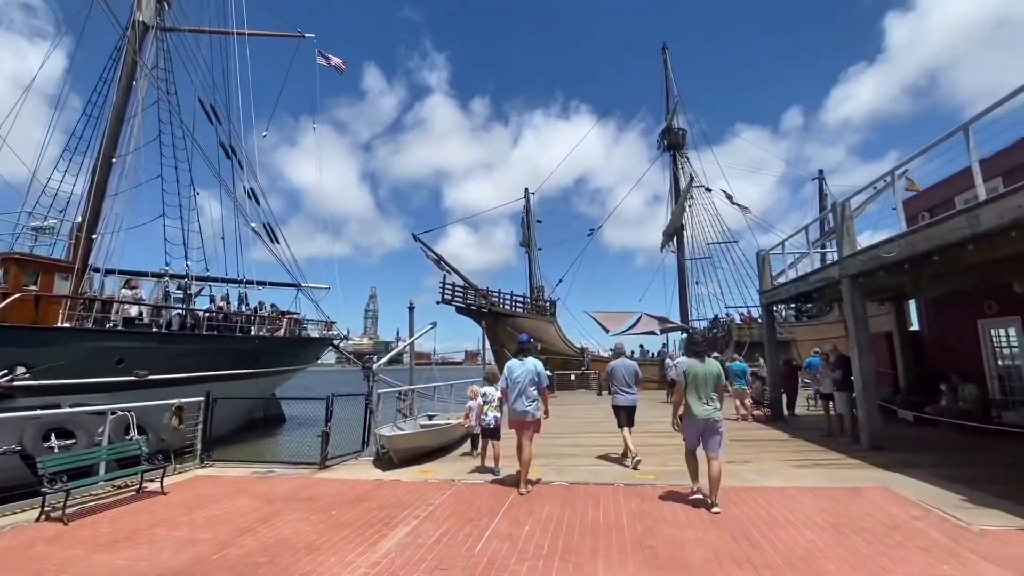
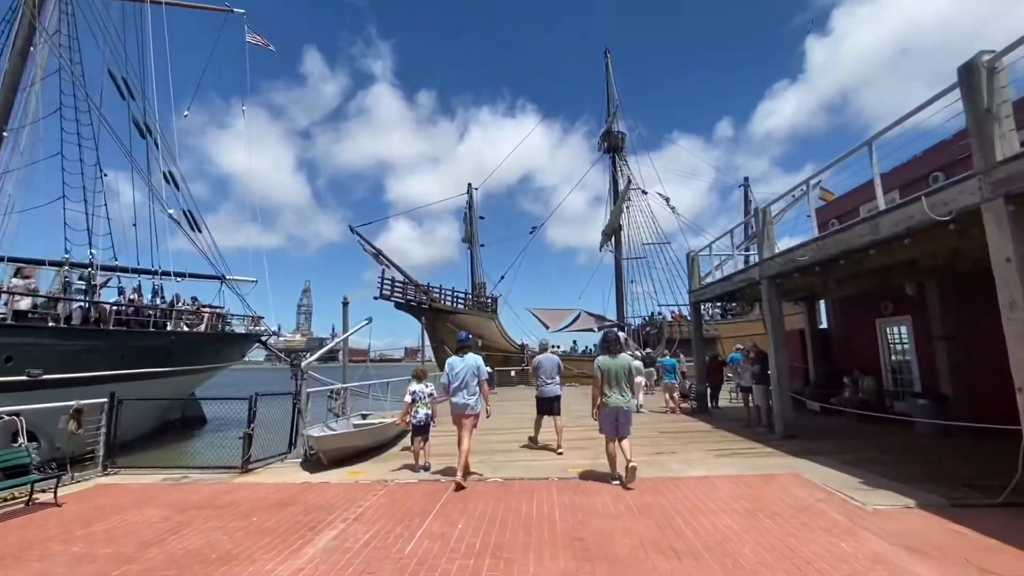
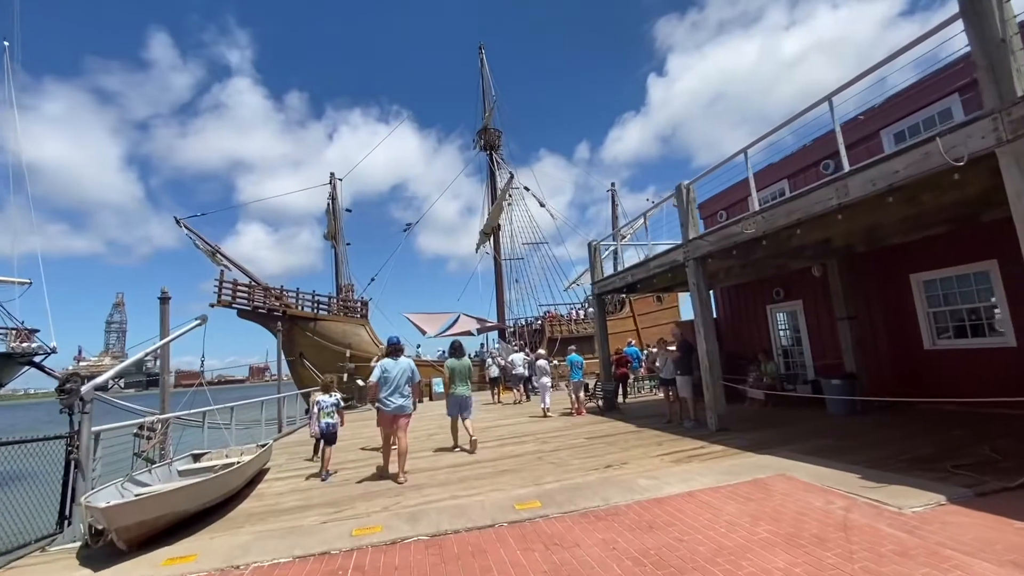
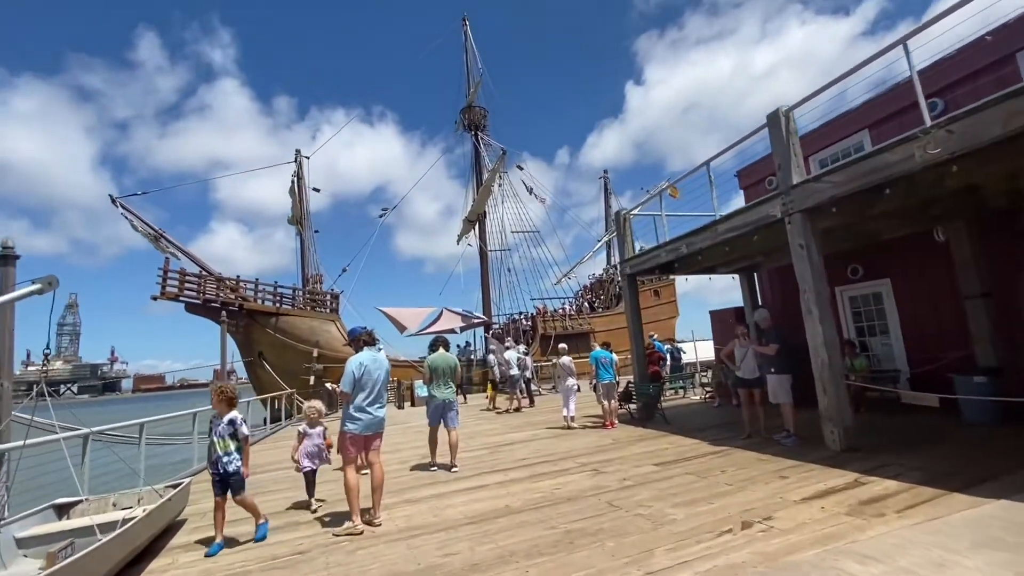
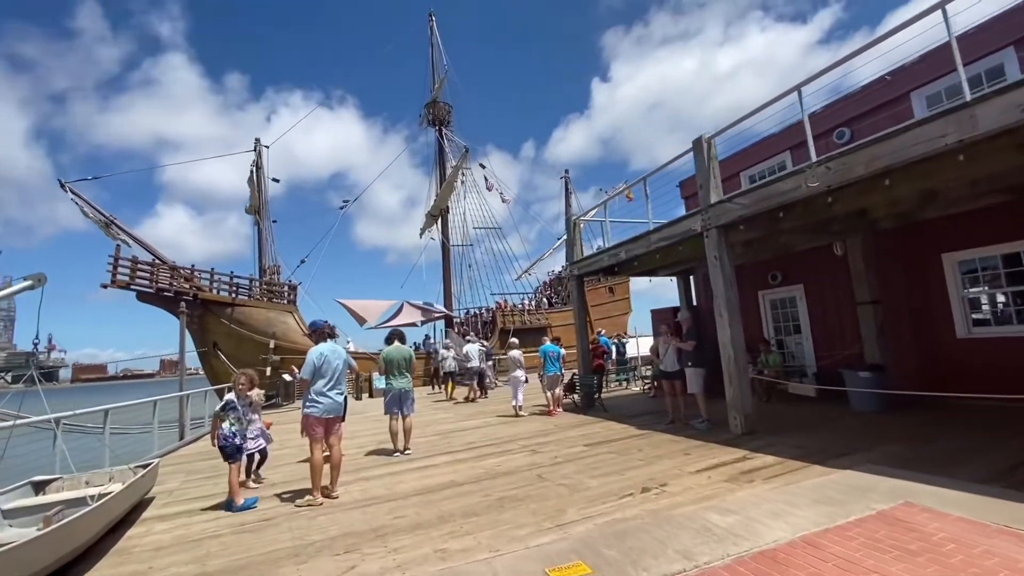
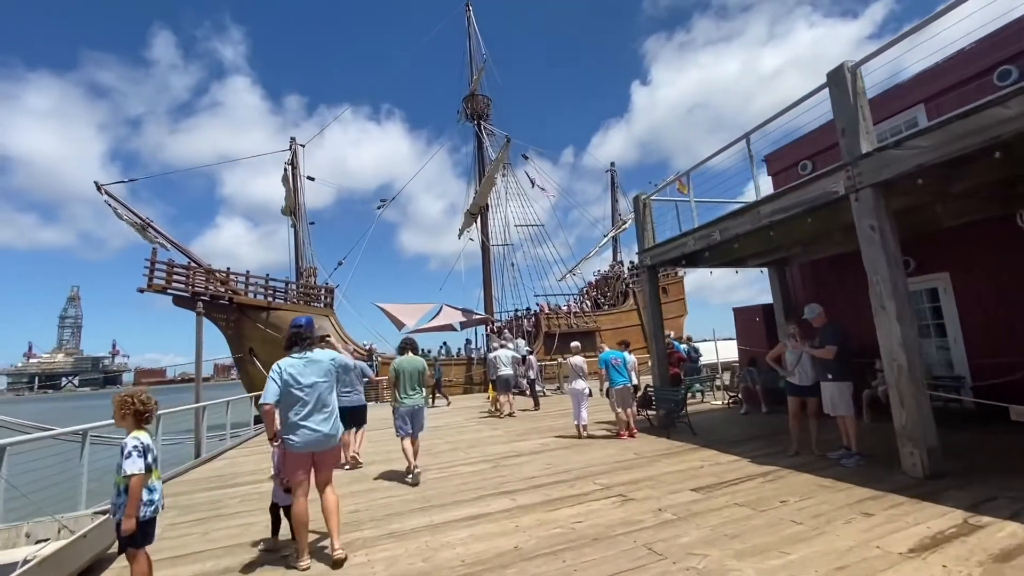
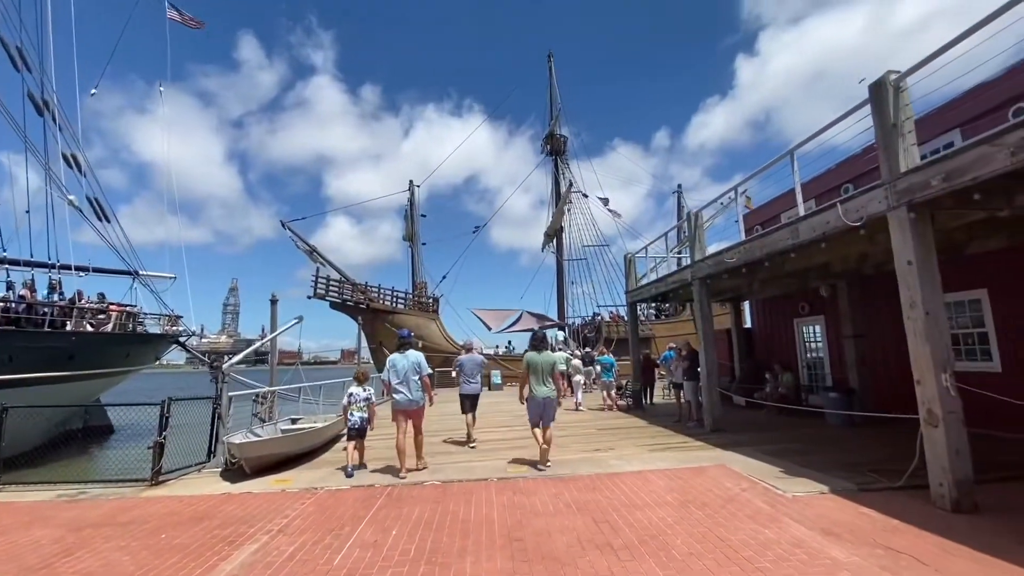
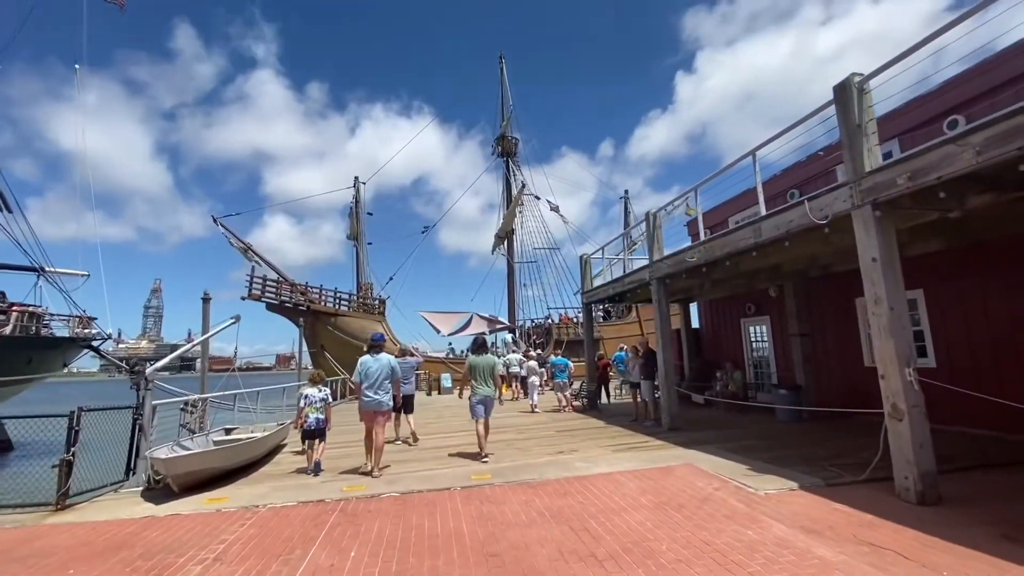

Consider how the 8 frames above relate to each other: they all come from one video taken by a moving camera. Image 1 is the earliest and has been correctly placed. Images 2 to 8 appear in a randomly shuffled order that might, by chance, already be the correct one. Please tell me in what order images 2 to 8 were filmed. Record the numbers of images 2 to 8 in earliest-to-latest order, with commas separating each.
2, 7, 8, 3, 5, 4, 6
